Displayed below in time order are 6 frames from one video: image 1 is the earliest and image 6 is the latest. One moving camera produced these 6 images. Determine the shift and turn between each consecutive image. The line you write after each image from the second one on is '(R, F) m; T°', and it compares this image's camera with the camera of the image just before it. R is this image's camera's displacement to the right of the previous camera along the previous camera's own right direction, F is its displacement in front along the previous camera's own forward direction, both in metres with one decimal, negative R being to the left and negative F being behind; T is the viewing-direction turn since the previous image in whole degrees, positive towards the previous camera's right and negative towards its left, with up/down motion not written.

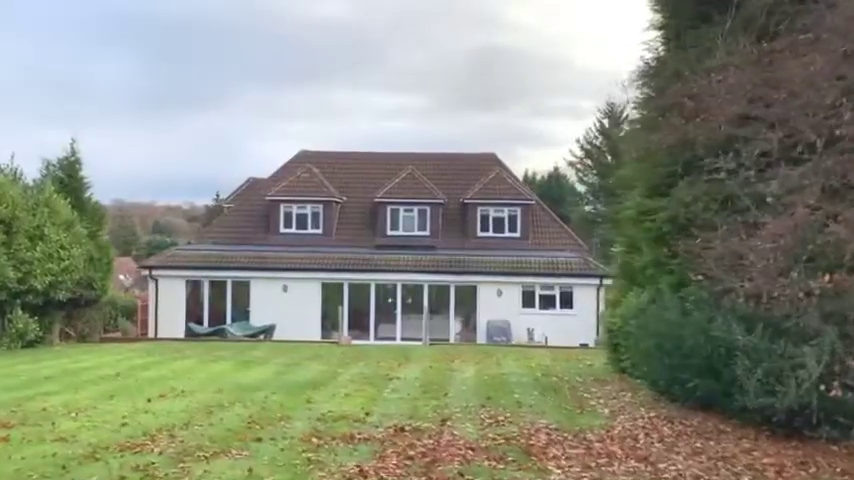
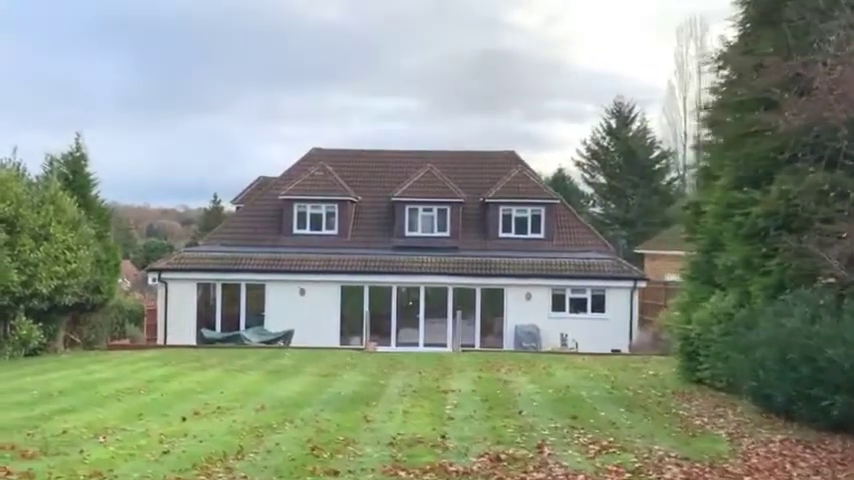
(-1.3, +1.7) m; +1°
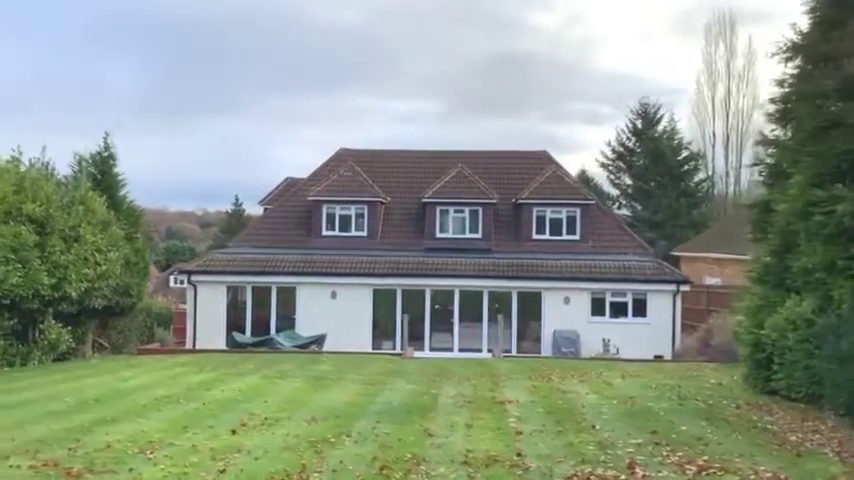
(-0.8, +0.9) m; -1°
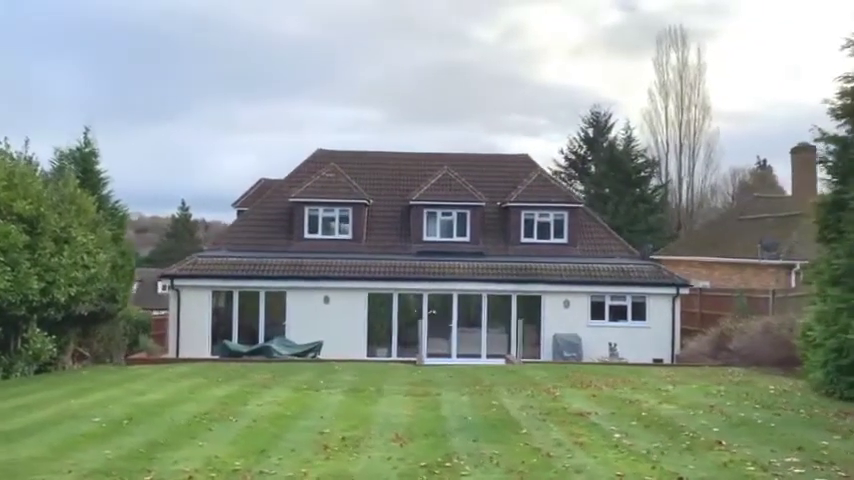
(-2.5, +1.4) m; +5°
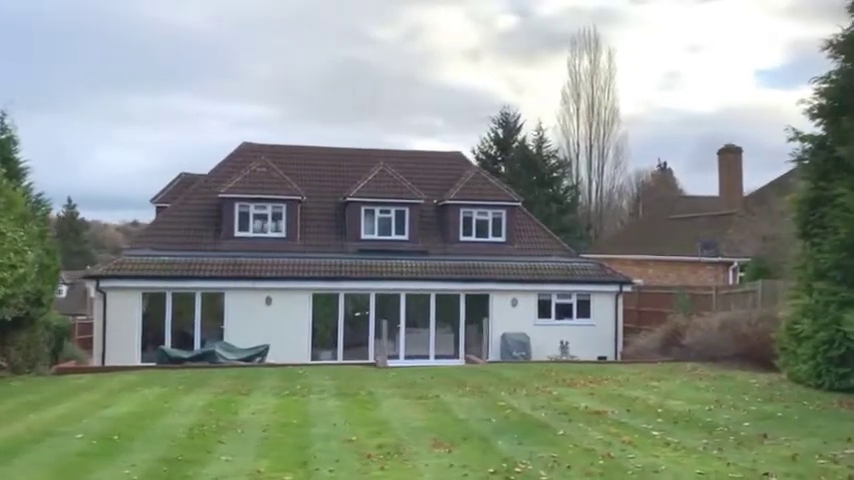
(-2.1, +0.8) m; +8°
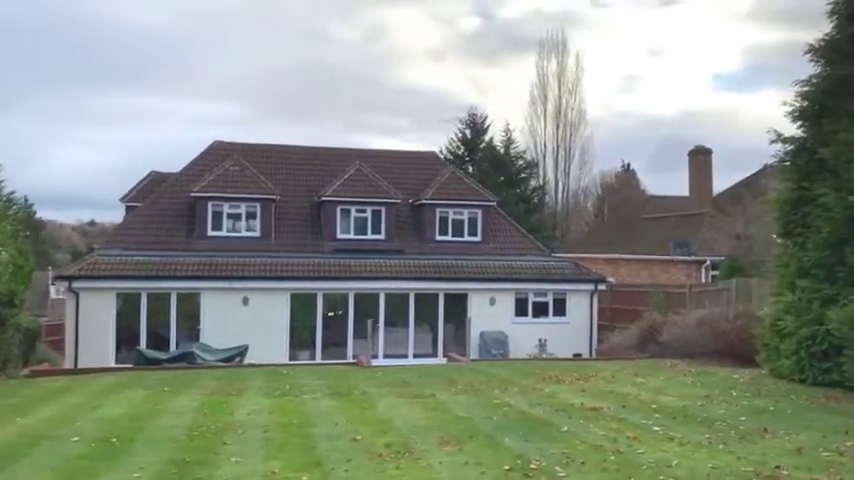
(-0.7, 0.0) m; +3°
